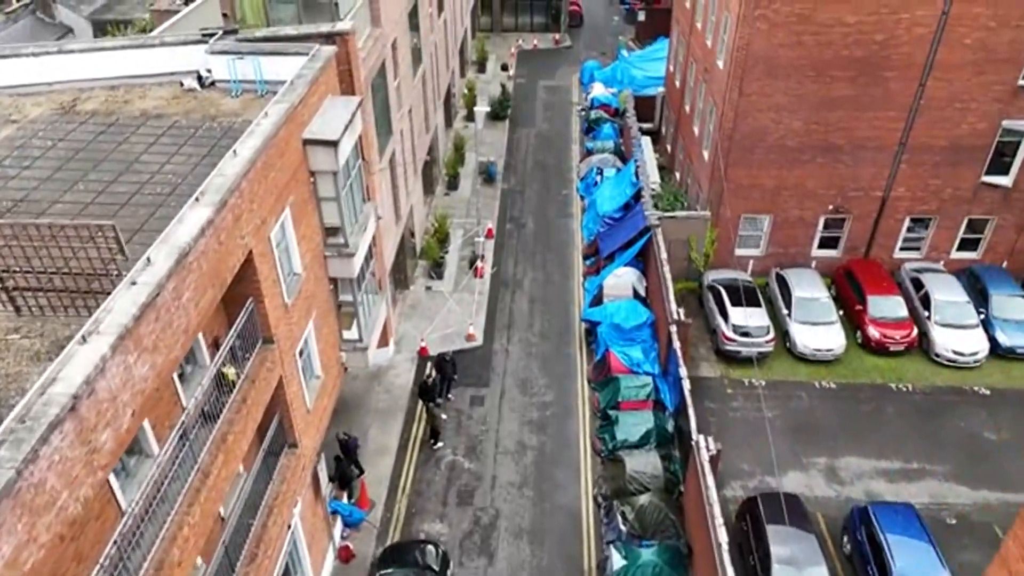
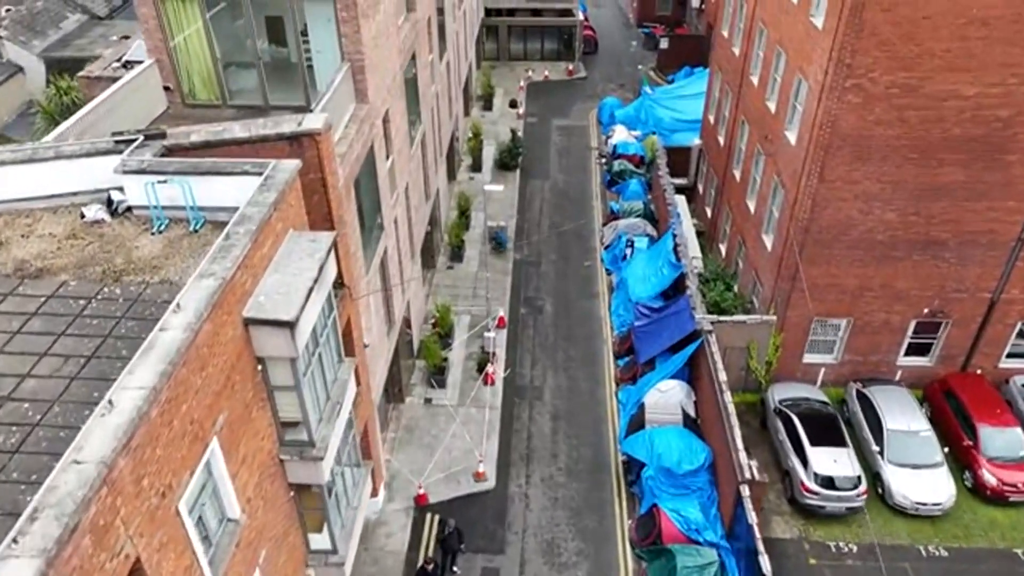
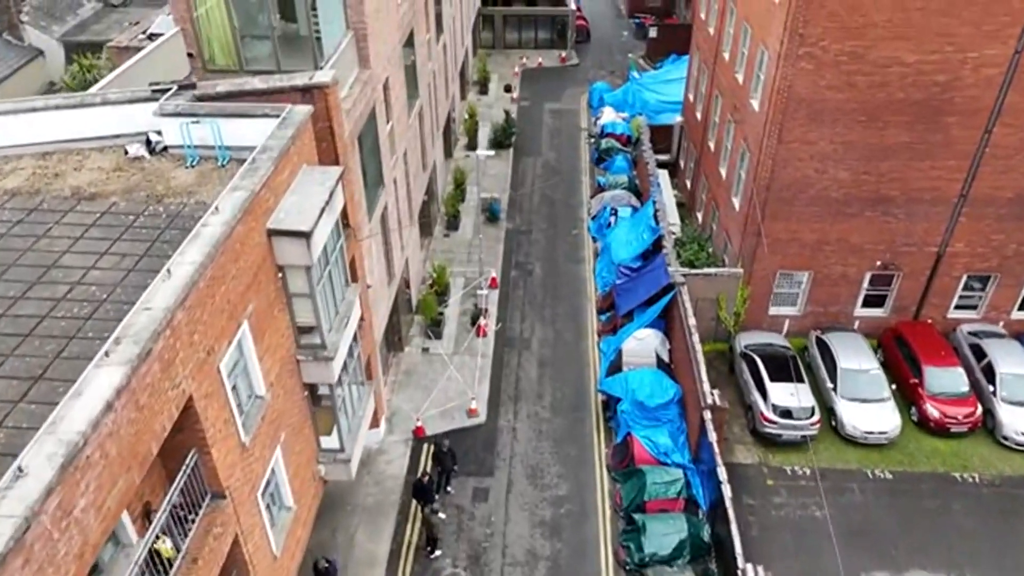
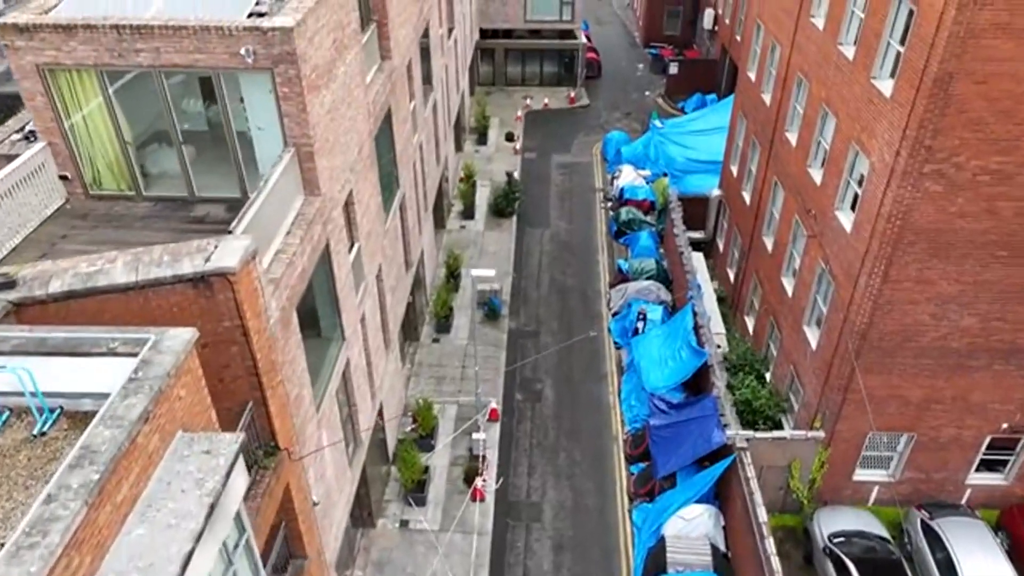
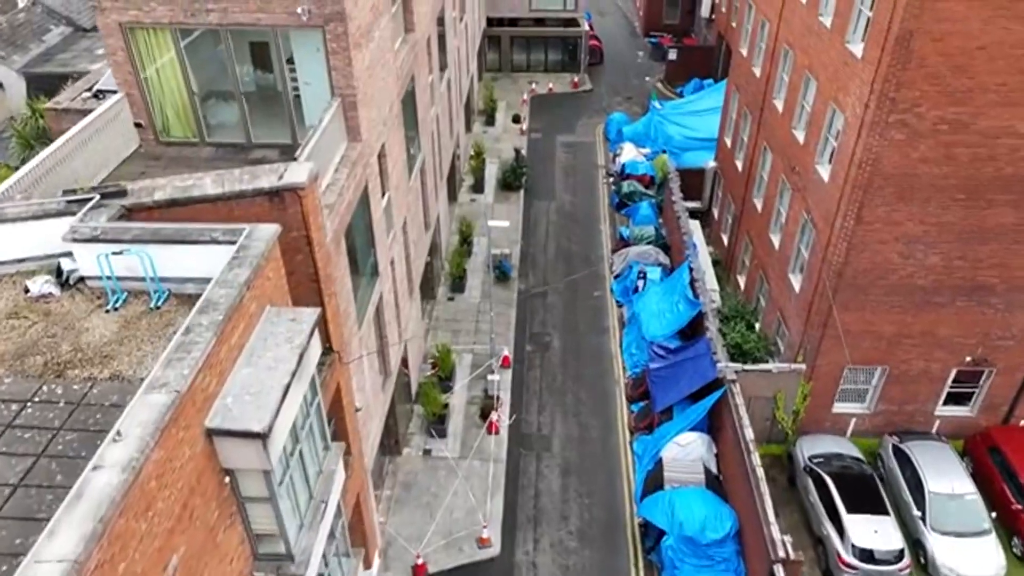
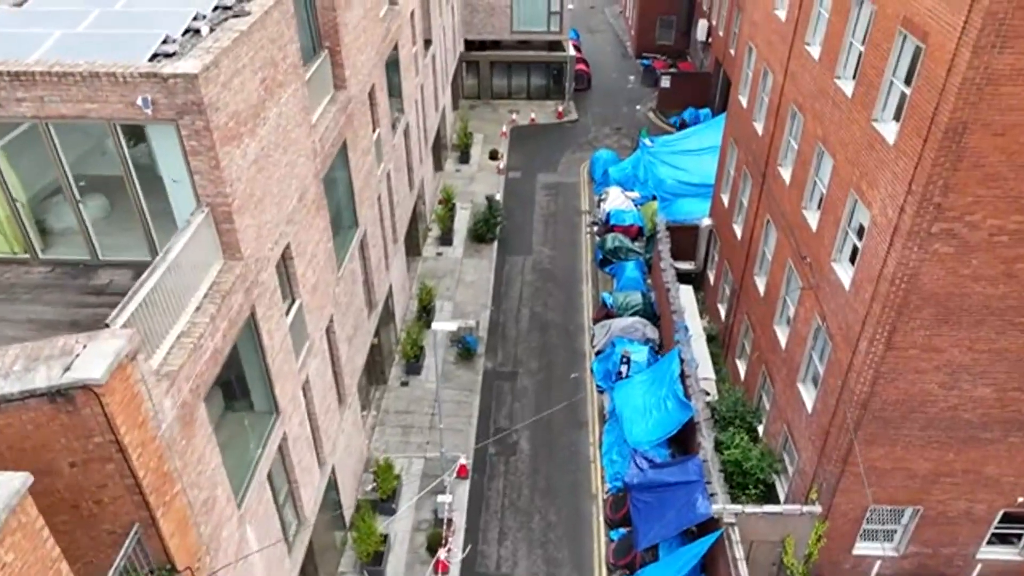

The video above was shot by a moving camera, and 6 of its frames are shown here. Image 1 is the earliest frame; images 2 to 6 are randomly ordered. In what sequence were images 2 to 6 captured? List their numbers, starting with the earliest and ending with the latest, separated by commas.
3, 2, 5, 4, 6
